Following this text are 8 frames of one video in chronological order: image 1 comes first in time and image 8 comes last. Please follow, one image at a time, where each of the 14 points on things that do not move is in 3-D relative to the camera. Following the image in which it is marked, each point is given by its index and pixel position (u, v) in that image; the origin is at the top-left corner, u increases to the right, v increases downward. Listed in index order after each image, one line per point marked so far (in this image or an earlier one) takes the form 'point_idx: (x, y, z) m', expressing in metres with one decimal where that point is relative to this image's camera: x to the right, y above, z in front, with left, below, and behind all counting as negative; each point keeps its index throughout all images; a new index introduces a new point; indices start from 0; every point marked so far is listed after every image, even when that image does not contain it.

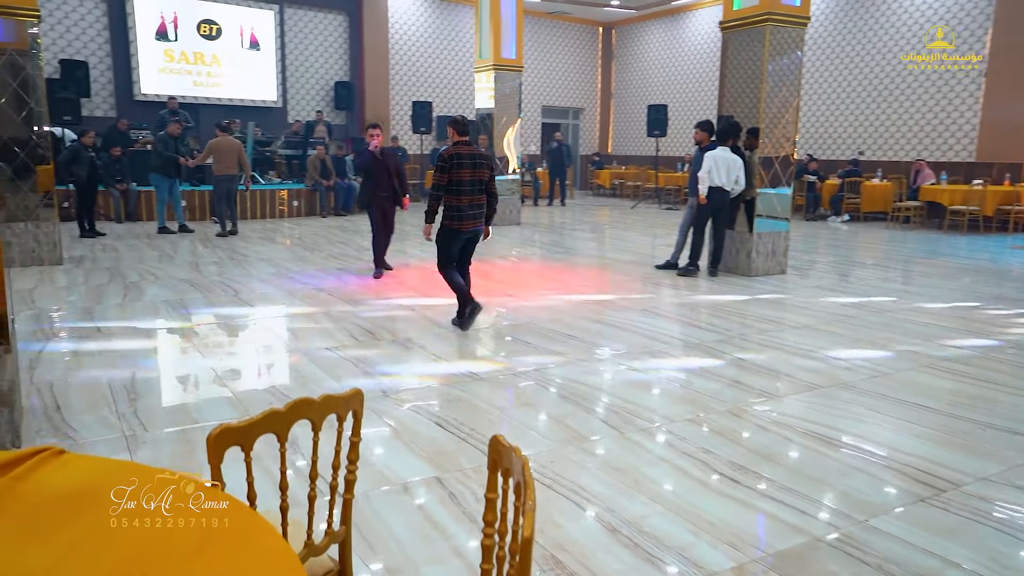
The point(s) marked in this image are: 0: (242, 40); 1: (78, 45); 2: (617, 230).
0: (-4.5, +4.2, +12.6) m
1: (-6.6, +3.7, +11.4) m
2: (+1.6, +0.9, +11.6) m
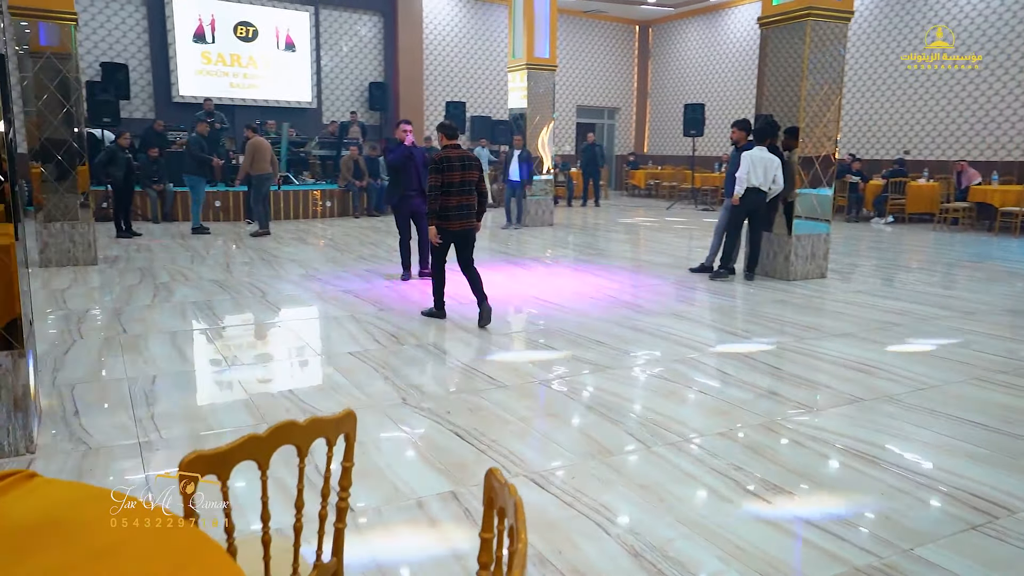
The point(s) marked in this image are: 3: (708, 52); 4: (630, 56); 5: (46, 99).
0: (-4.0, +4.2, +12.7) m
1: (-6.1, +3.7, +11.6) m
2: (+2.1, +0.9, +11.4) m
3: (+4.2, +5.1, +16.2) m
4: (+2.8, +5.5, +17.8) m
5: (-4.1, +1.6, +6.5) m
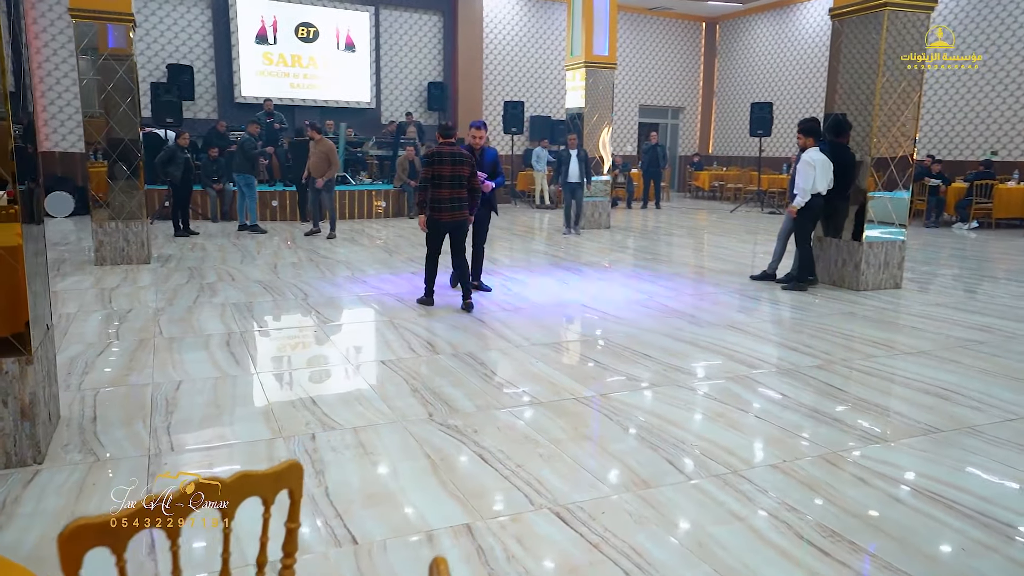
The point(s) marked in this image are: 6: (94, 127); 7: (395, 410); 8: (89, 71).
0: (-2.9, +4.2, +12.7) m
1: (-5.2, +3.8, +11.9) m
2: (+3.0, +0.8, +11.0) m
3: (+5.5, +5.0, +15.5) m
4: (+4.2, +5.4, +17.3) m
5: (-3.6, +1.7, +6.6) m
6: (-3.7, +1.4, +6.6) m
7: (-0.5, -0.5, +3.2) m
8: (-3.7, +1.9, +6.5) m
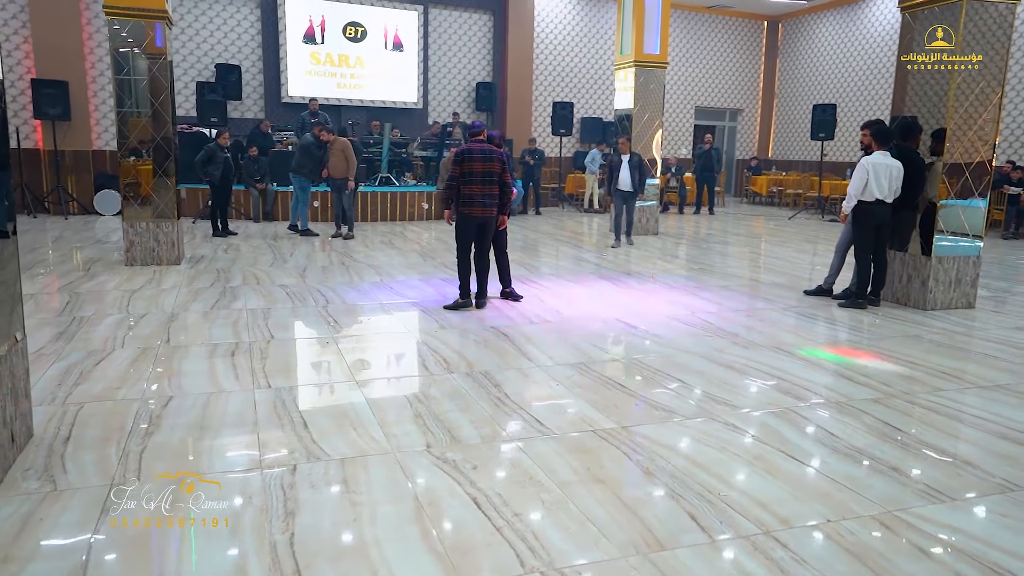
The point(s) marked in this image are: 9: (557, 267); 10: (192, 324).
0: (-2.1, +4.2, +12.6) m
1: (-4.4, +3.8, +11.9) m
2: (+3.6, +0.6, +10.4) m
3: (+6.5, +4.8, +14.8) m
4: (+5.4, +5.2, +16.6) m
5: (-3.3, +1.7, +6.5) m
6: (-3.4, +1.4, +6.6) m
7: (-0.5, -0.6, +2.9) m
8: (-3.4, +1.9, +6.5) m
9: (+0.5, +0.2, +7.6) m
10: (-2.0, -0.2, +4.6) m
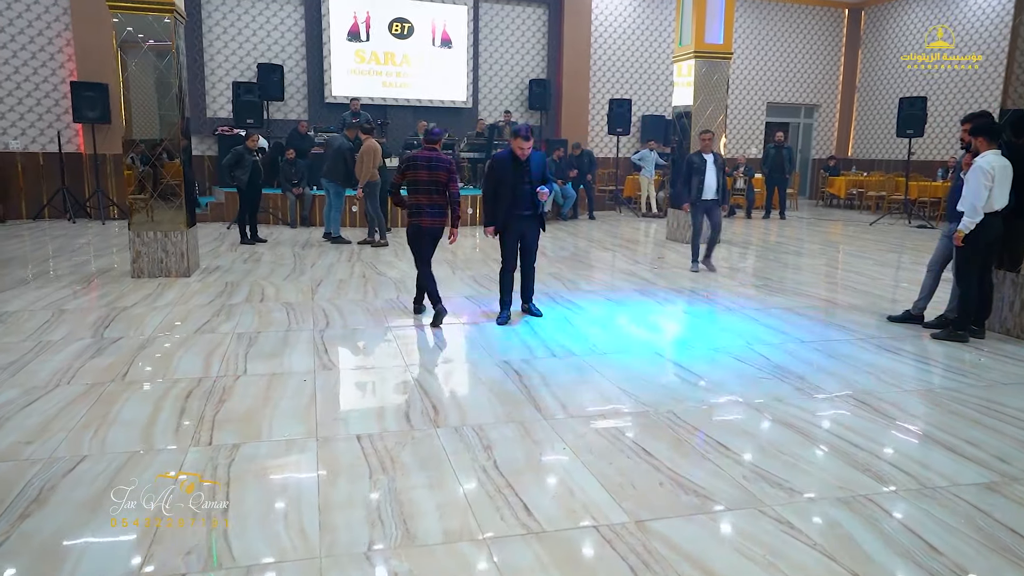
0: (-1.3, +4.0, +12.0) m
1: (-3.6, +3.7, +11.5) m
2: (+4.2, +0.4, +9.3) m
3: (+7.5, +4.5, +13.4) m
4: (+6.6, +5.0, +15.3) m
5: (-3.0, +1.5, +6.1) m
6: (-3.1, +1.3, +6.1) m
7: (-0.6, -0.7, +2.2) m
8: (-3.1, +1.8, +6.0) m
9: (+0.8, +0.1, +6.8) m
10: (-1.9, -0.3, +4.0) m
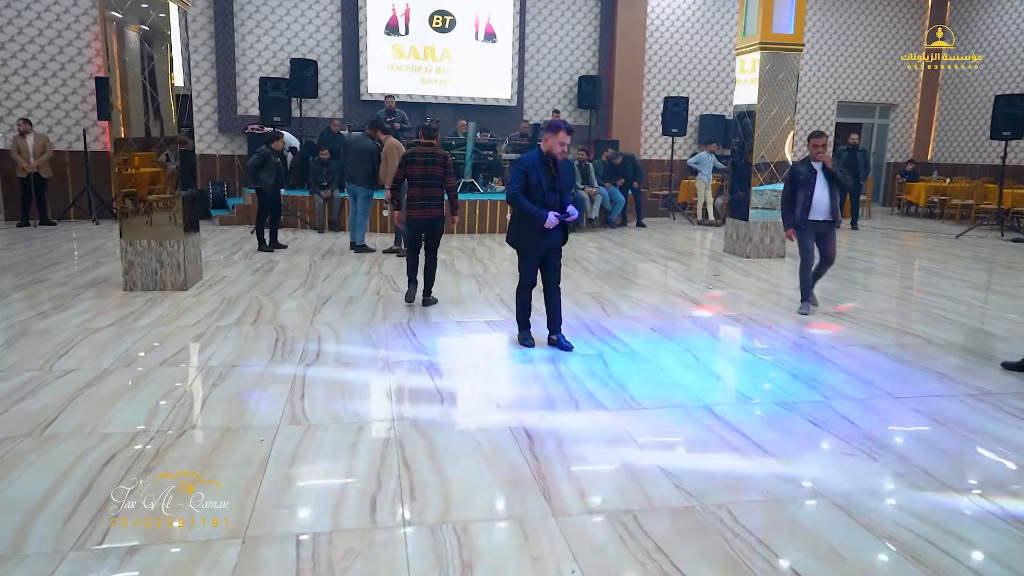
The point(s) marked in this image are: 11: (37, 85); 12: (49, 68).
0: (-0.5, +3.9, +11.3) m
1: (-3.0, +3.6, +11.0) m
2: (+4.6, +0.2, +8.2) m
3: (+8.3, +4.2, +12.1) m
4: (+7.6, +4.7, +14.0) m
5: (-2.7, +1.4, +5.5) m
6: (-2.8, +1.2, +5.5) m
7: (-0.6, -0.9, +1.5) m
8: (-2.8, +1.7, +5.5) m
9: (+1.1, -0.1, +5.9) m
10: (-1.8, -0.5, +3.4) m
11: (-6.1, +2.6, +9.6) m
12: (-6.0, +2.8, +9.7) m
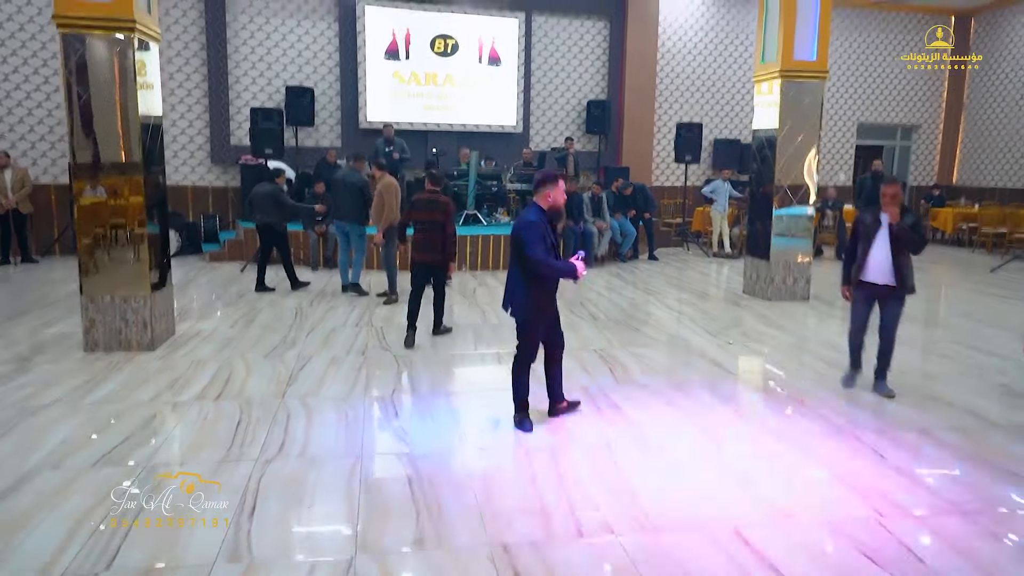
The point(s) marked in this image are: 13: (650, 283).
0: (-0.5, +3.4, +10.8) m
1: (-2.9, +3.1, +10.5) m
2: (+4.7, -0.2, +7.6) m
3: (+8.4, +3.7, +11.5) m
4: (+7.7, +4.1, +13.4) m
5: (-2.7, +1.0, +5.0) m
6: (-2.9, +0.8, +5.1) m
7: (-0.7, -1.2, +0.9) m
8: (-2.8, +1.3, +5.0) m
9: (+1.1, -0.5, +5.4) m
10: (-1.9, -0.8, +2.8) m
11: (-6.1, +2.1, +9.2) m
12: (-5.9, +2.3, +9.3) m
13: (+1.6, +0.1, +8.7) m
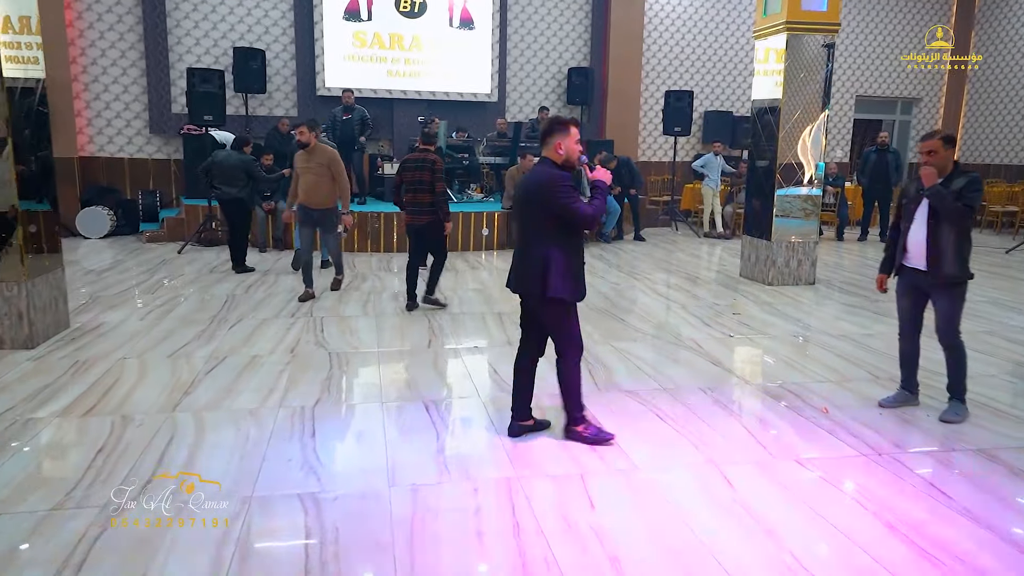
0: (-0.8, +3.6, +9.9) m
1: (-3.2, +3.3, +9.5) m
2: (+4.4, -0.1, +6.8) m
3: (+8.0, +4.0, +10.6) m
4: (+7.3, +4.4, +12.6) m
5: (-3.0, +1.1, +4.0) m
6: (-3.1, +0.9, +4.1) m
7: (-0.8, -1.2, 0.0) m
8: (-3.1, +1.4, +4.0) m
9: (+0.8, -0.4, +4.5) m
10: (-2.0, -0.8, +1.9) m
11: (-6.4, +2.3, +8.2) m
12: (-6.3, +2.5, +8.2) m
13: (+1.3, +0.2, +7.8) m
